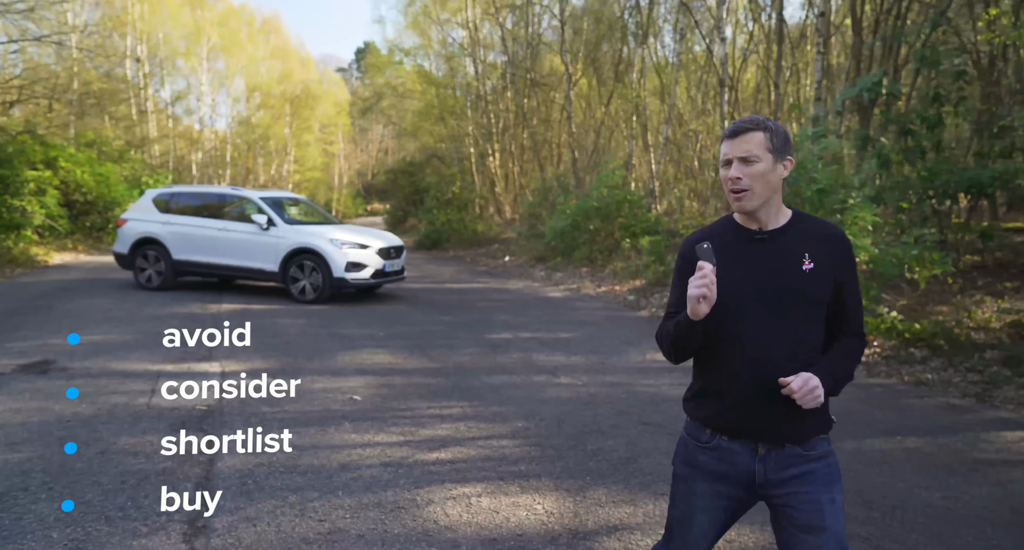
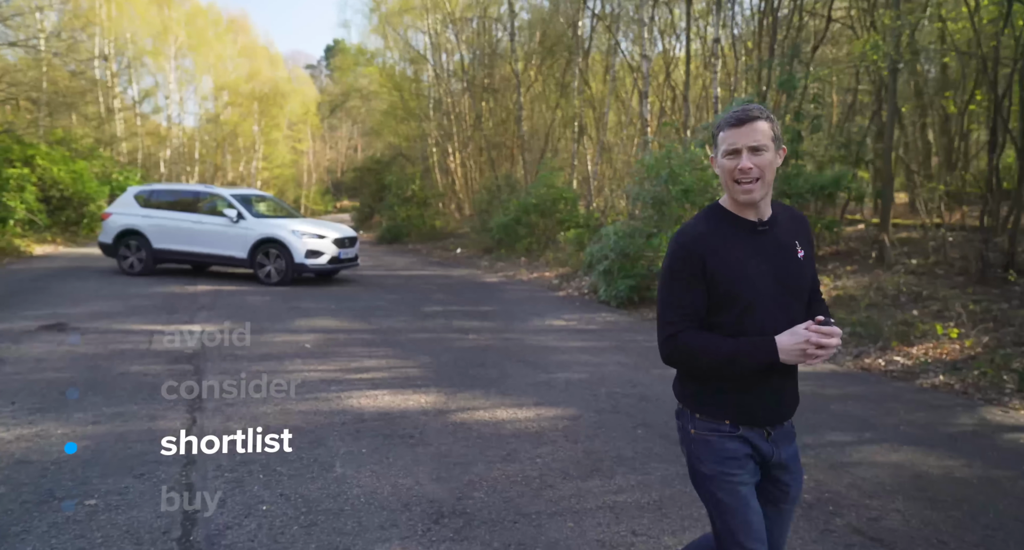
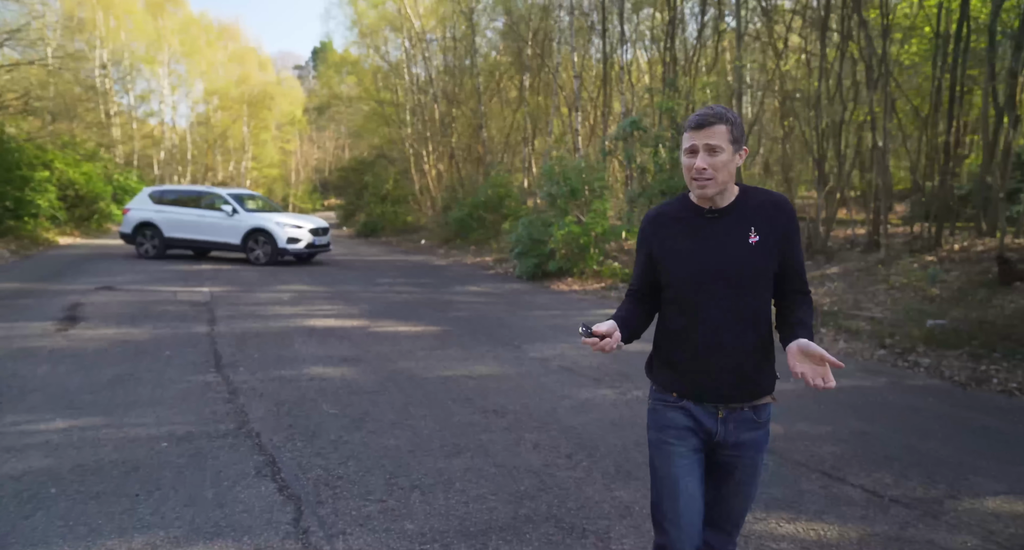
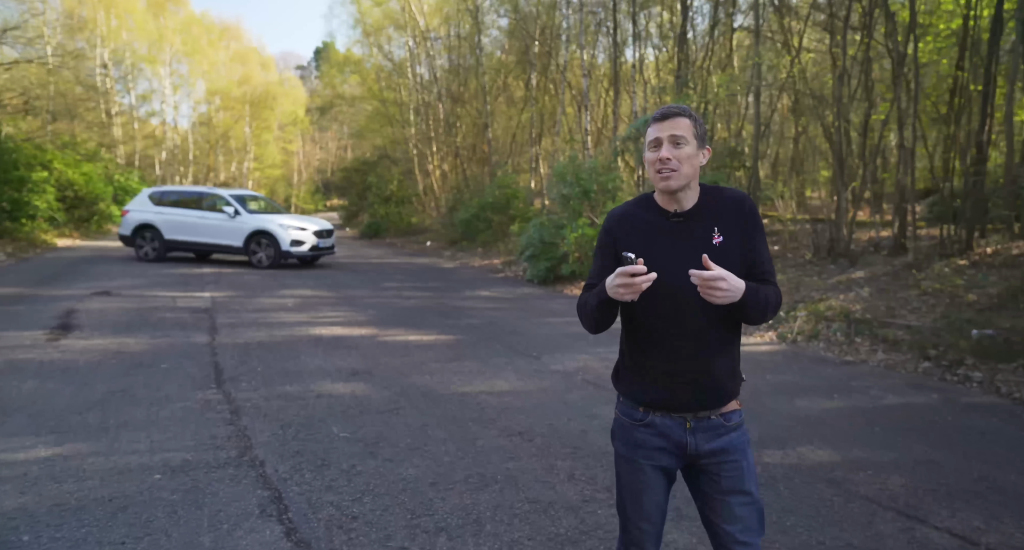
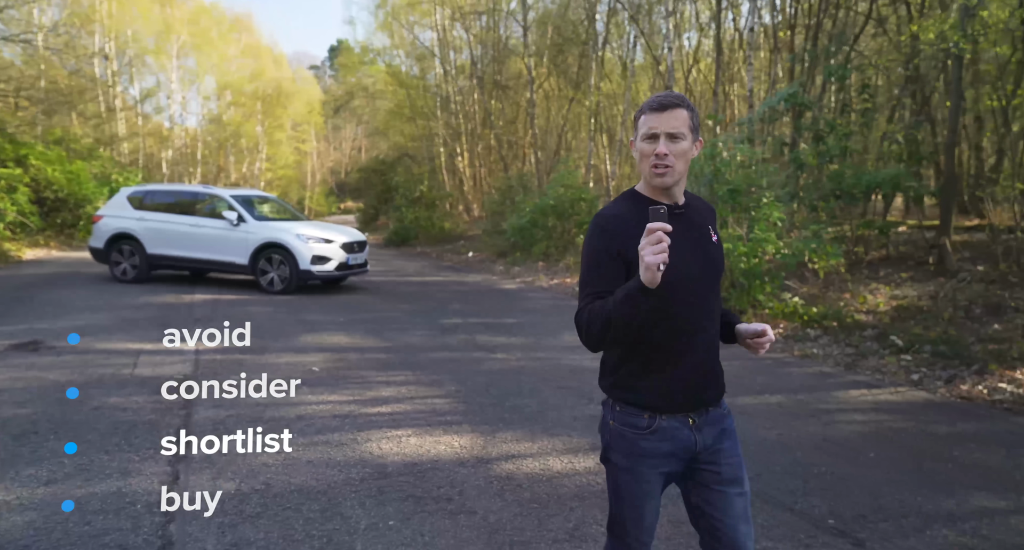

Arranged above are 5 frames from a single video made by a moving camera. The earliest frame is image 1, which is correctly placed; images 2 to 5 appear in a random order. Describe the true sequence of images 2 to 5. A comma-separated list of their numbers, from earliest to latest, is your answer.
5, 2, 4, 3
